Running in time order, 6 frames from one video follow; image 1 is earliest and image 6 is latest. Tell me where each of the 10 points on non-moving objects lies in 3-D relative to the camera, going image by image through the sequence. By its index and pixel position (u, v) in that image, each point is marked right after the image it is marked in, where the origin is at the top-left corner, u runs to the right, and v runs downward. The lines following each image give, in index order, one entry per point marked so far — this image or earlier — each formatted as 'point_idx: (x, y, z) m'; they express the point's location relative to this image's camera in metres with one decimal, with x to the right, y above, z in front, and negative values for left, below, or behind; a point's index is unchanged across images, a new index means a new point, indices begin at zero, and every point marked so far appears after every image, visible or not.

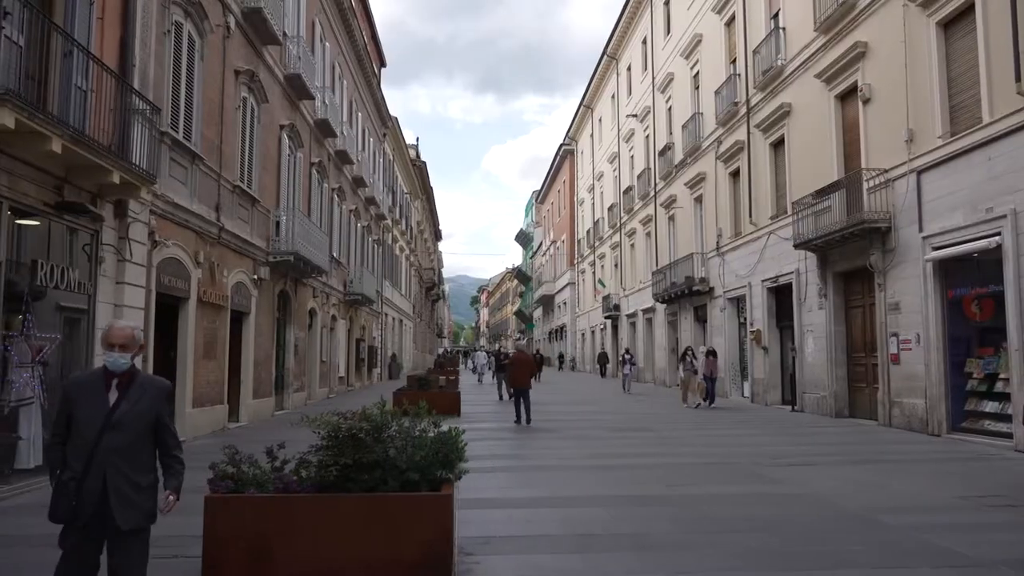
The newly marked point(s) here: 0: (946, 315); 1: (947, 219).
0: (+7.2, -0.5, +13.3) m
1: (+7.0, +1.1, +13.0) m
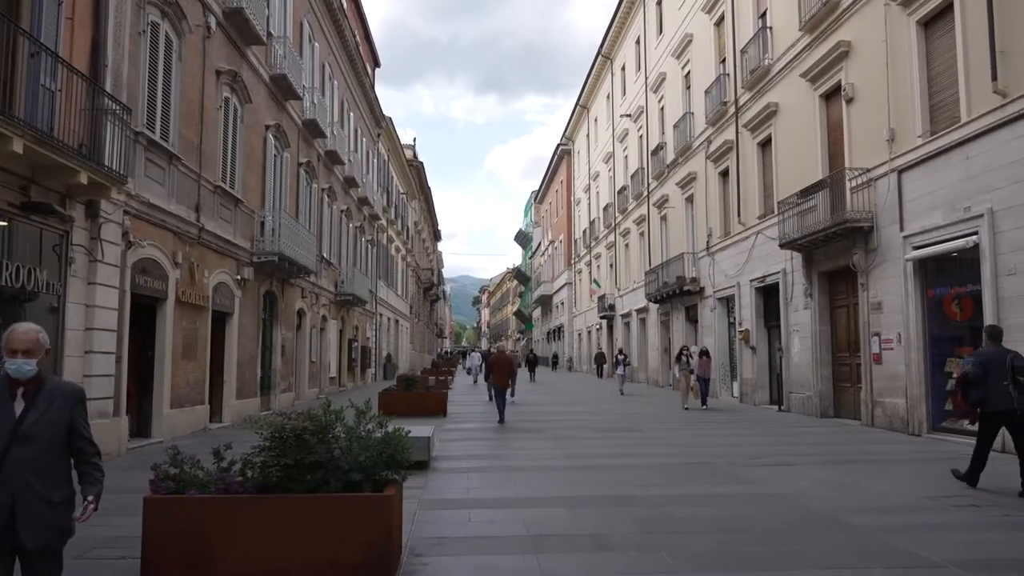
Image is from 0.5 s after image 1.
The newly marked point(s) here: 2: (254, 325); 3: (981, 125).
0: (+6.8, -0.5, +13.3) m
1: (+6.7, +1.1, +13.0) m
2: (-5.6, -0.8, +17.6) m
3: (+6.8, +2.4, +11.6) m
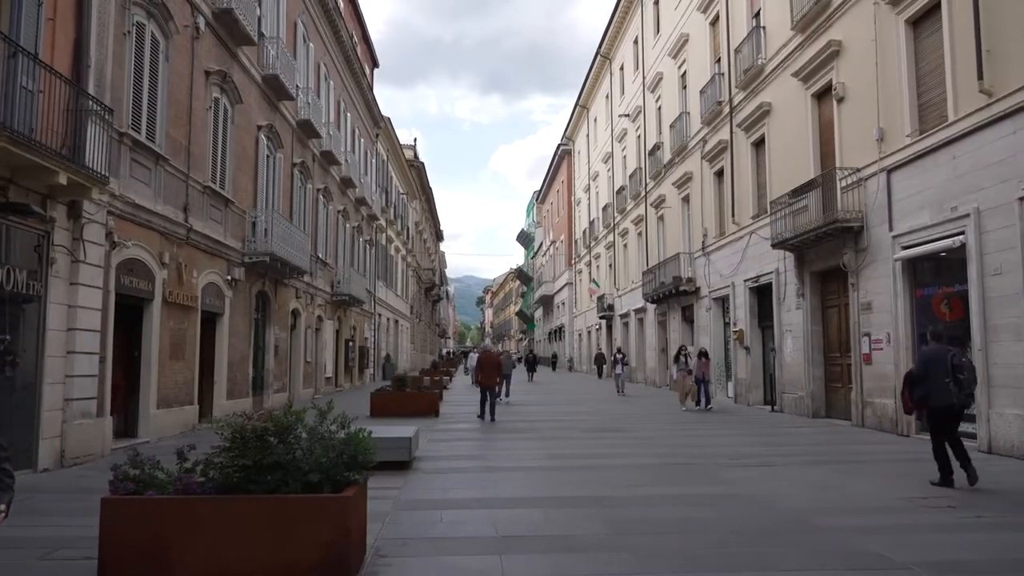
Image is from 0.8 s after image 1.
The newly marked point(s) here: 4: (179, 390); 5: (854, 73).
0: (+6.6, -0.5, +13.2) m
1: (+6.5, +1.1, +13.0) m
2: (-5.8, -0.8, +17.7) m
3: (+6.5, +2.4, +11.5) m
4: (-5.7, -1.7, +13.7) m
5: (+6.4, +4.0, +15.0) m
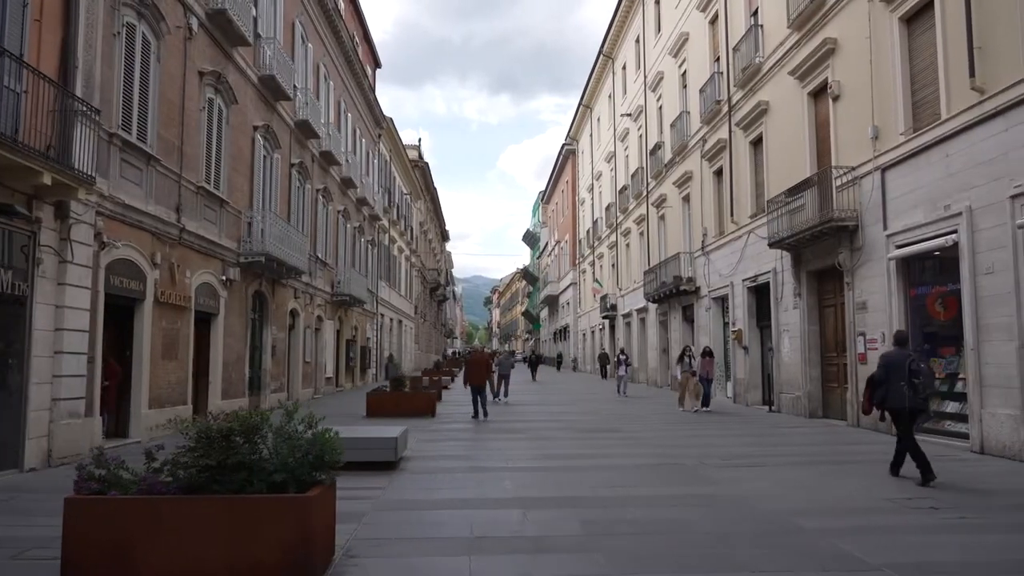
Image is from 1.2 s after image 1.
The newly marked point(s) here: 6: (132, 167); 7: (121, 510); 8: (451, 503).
0: (+6.5, -0.4, +13.1) m
1: (+6.3, +1.1, +12.9) m
2: (-5.9, -0.8, +17.7) m
3: (+6.4, +2.4, +11.4) m
4: (-5.8, -1.7, +13.8) m
5: (+6.3, +4.0, +14.9) m
6: (-5.7, +1.8, +12.2) m
7: (-2.4, -1.4, +4.9) m
8: (-0.6, -2.1, +7.9) m
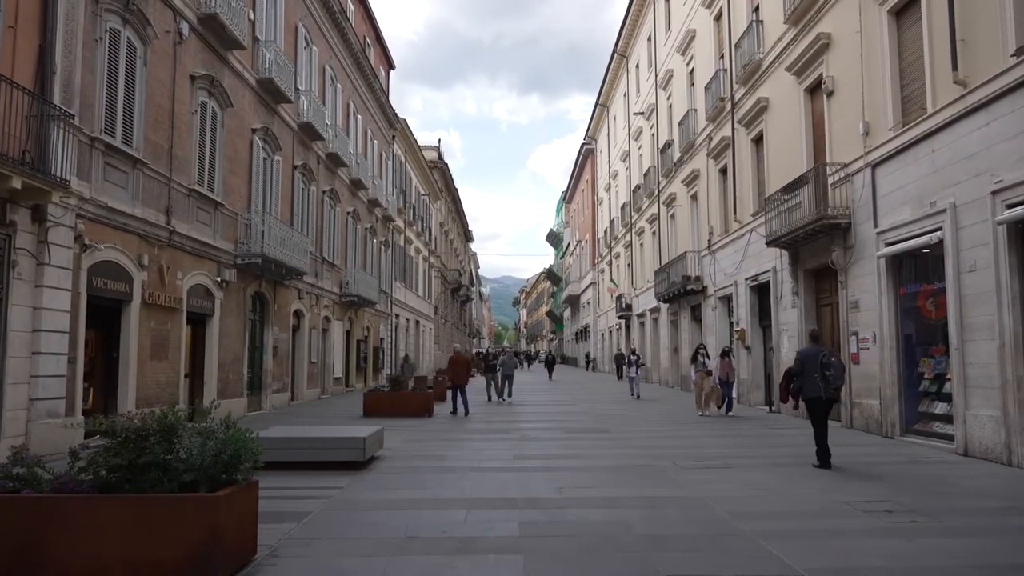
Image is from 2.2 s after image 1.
0: (+6.2, -0.4, +12.9) m
1: (+6.0, +1.2, +12.6) m
2: (-6.0, -0.8, +17.9) m
3: (+6.0, +2.4, +11.2) m
4: (-6.1, -1.8, +13.9) m
5: (+6.0, +4.1, +14.7) m
6: (-6.1, +1.8, +12.3) m
7: (-3.0, -1.4, +5.0) m
8: (-1.1, -2.1, +7.9) m
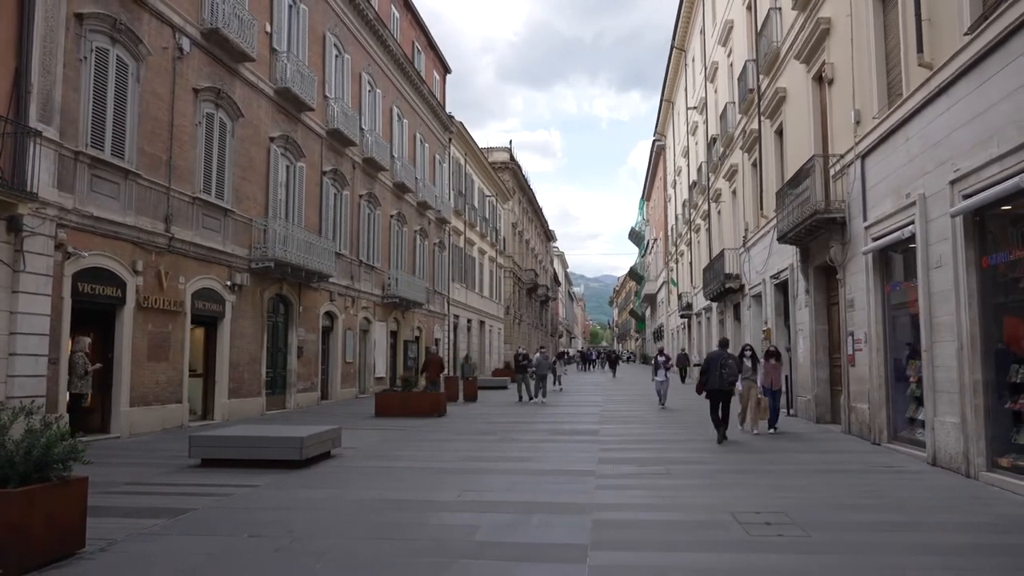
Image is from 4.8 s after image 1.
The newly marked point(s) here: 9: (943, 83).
0: (+5.7, -0.4, +12.1) m
1: (+5.5, +1.2, +11.9) m
2: (-5.9, -0.9, +18.6) m
3: (+5.2, +2.4, +10.5) m
4: (-6.4, -1.8, +14.7) m
5: (+5.7, +4.1, +13.9) m
6: (-6.6, +1.7, +13.1) m
7: (-4.4, -1.4, +5.4) m
8: (-2.1, -2.1, +8.1) m
9: (+5.1, +2.4, +9.6) m
